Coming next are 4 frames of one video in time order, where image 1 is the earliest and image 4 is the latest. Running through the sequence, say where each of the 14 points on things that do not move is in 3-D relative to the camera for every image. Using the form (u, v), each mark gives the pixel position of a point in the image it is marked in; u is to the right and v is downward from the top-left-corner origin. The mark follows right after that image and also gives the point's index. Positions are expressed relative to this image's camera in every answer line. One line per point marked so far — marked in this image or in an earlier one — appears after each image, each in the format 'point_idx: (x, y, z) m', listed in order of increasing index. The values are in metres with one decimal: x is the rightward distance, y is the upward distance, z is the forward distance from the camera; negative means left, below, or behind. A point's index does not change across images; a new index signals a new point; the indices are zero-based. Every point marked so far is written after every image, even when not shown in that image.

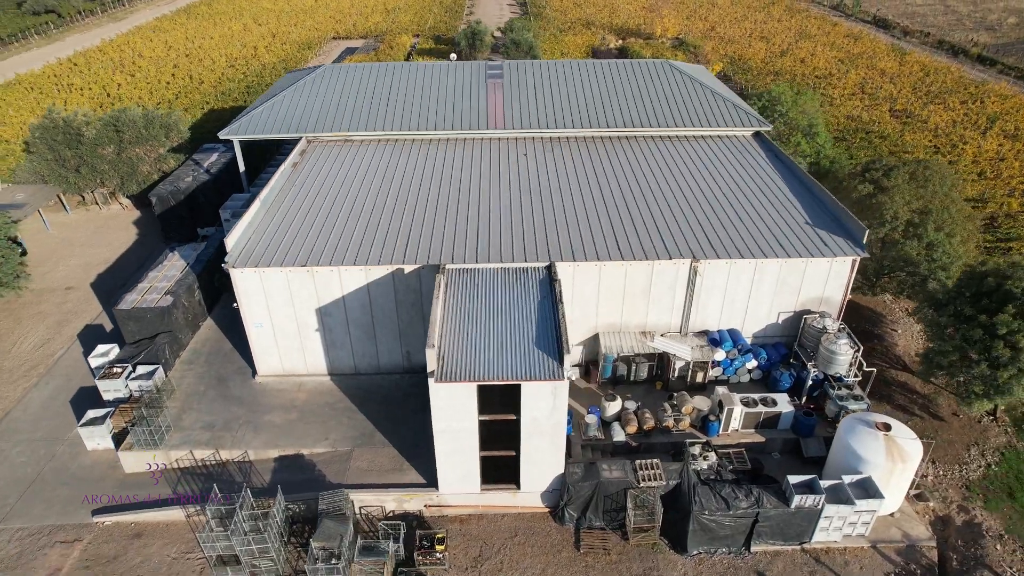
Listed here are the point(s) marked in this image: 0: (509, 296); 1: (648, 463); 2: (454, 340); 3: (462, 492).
0: (-0.2, -0.3, +13.7) m
1: (+2.8, -3.7, +13.4) m
2: (-1.2, -1.1, +12.6) m
3: (-1.1, -4.3, +13.6) m
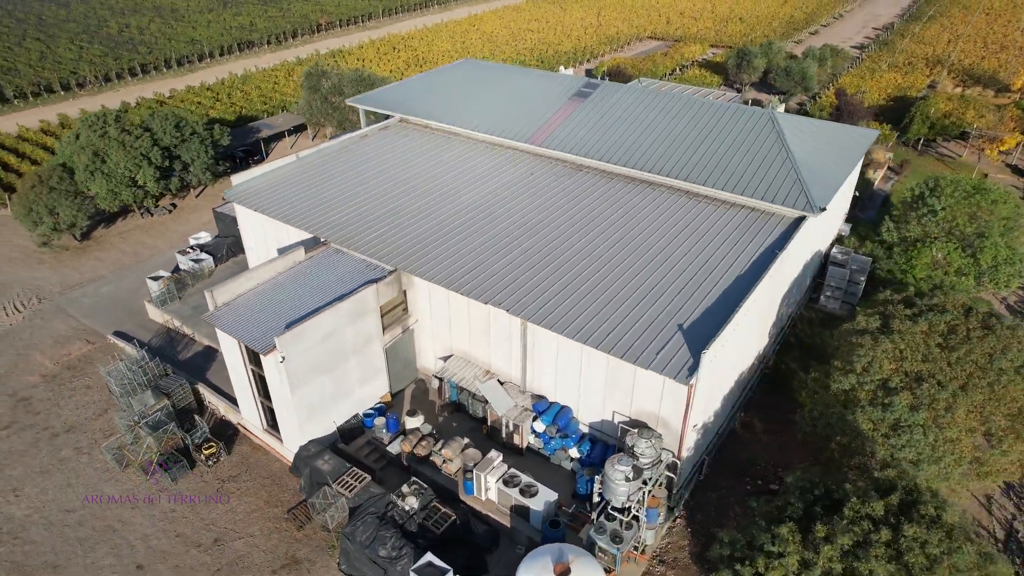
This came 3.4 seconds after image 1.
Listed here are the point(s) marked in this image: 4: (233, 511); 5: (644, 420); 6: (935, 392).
0: (-4.4, +0.1, +15.3) m
1: (-3.3, -4.1, +13.9) m
2: (-6.1, -0.2, +15.0) m
3: (-6.5, -3.4, +16.1) m
4: (-6.4, -5.1, +14.7) m
5: (+2.8, -2.8, +13.5) m
6: (+8.3, -2.0, +12.6) m
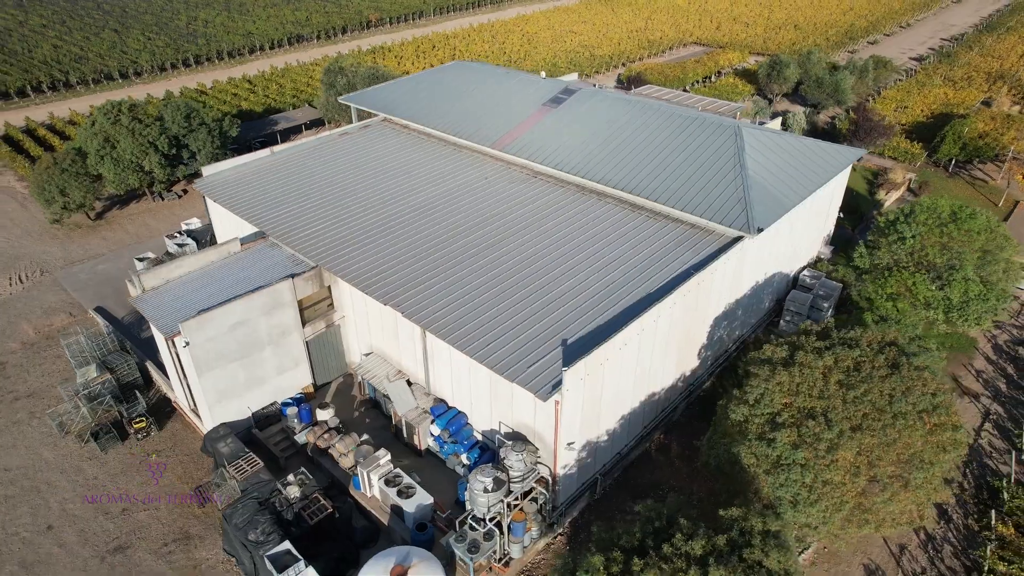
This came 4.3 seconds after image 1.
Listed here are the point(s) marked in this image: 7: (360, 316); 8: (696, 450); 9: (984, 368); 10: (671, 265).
0: (-6.5, +0.3, +15.9) m
1: (-5.8, -3.9, +14.5) m
2: (-8.2, +0.1, +15.8) m
3: (-8.7, -3.1, +17.0) m
4: (-8.9, -4.8, +15.6) m
5: (+0.3, -3.0, +13.4) m
6: (+5.7, -2.6, +11.9) m
7: (-3.9, -0.7, +16.5) m
8: (+4.5, -4.0, +15.8) m
9: (+14.0, -2.4, +18.9) m
10: (+4.0, +0.6, +15.6) m
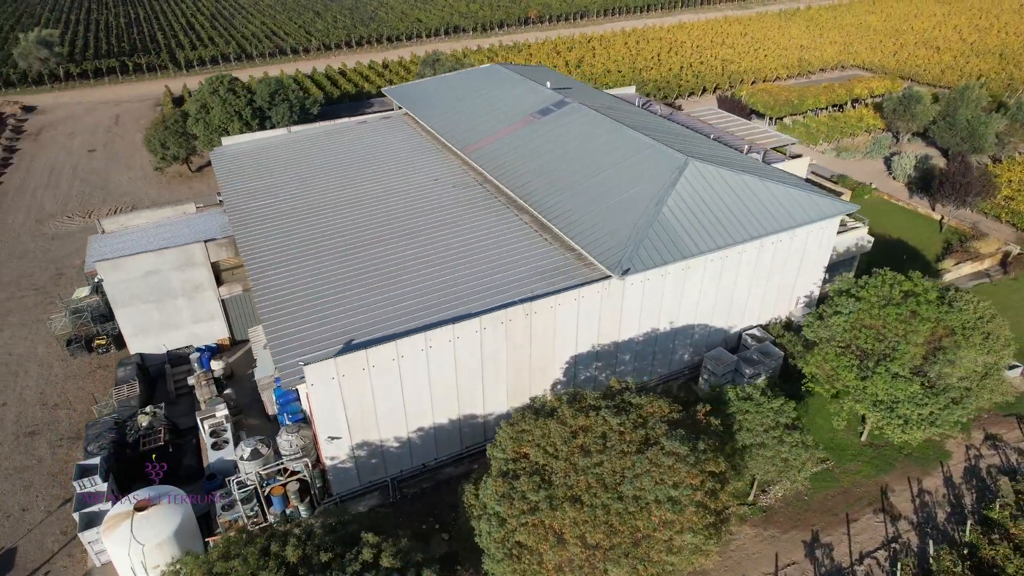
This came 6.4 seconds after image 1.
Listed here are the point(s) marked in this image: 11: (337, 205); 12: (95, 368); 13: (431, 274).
0: (-9.4, +1.5, +18.4) m
1: (-10.0, -2.7, +17.0) m
2: (-11.1, +1.7, +18.8) m
3: (-11.8, -1.4, +20.2) m
4: (-12.7, -3.0, +19.0) m
5: (-4.4, -2.9, +14.2) m
6: (+0.3, -3.5, +11.1) m
7: (-7.0, 0.0, +18.3) m
8: (+0.1, -4.7, +15.3) m
9: (+10.2, -4.9, +15.5) m
10: (+0.3, -0.1, +15.1) m
11: (-5.1, +2.5, +19.7) m
12: (-12.8, -2.5, +19.7) m
13: (-1.8, +0.4, +16.0) m
